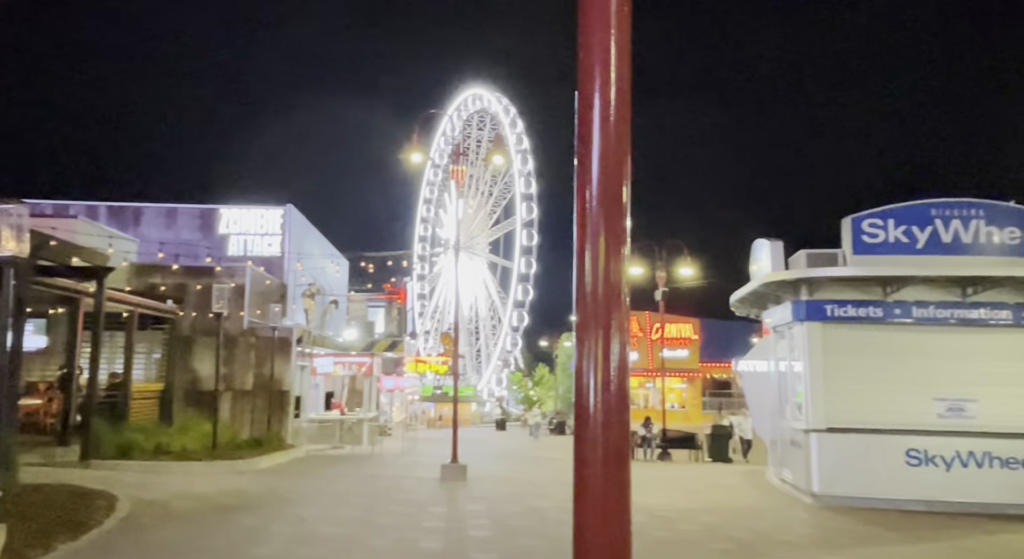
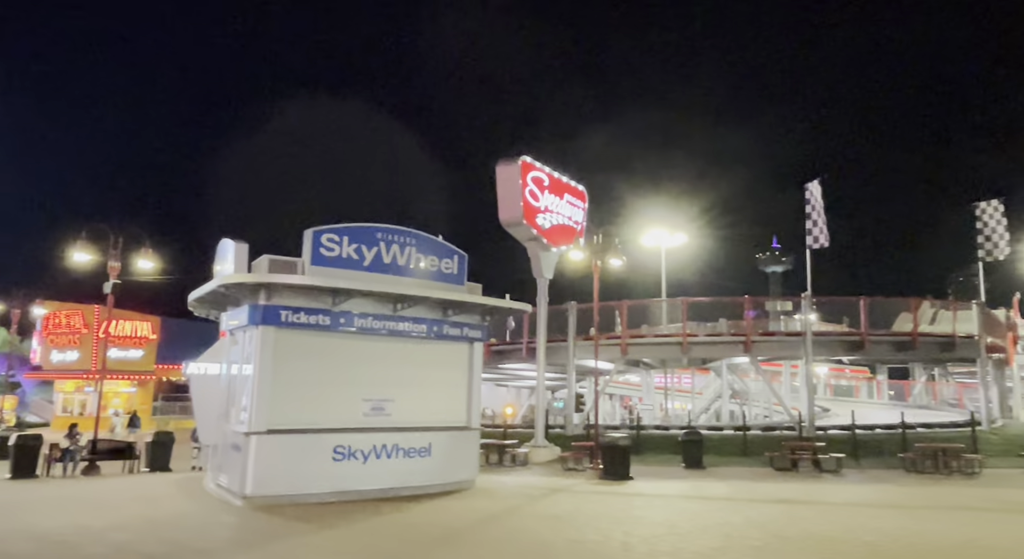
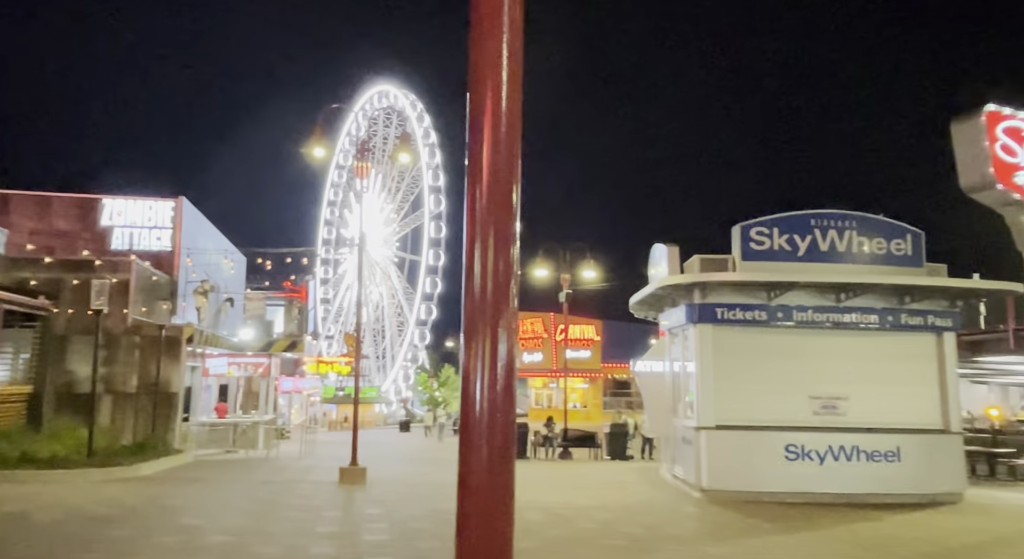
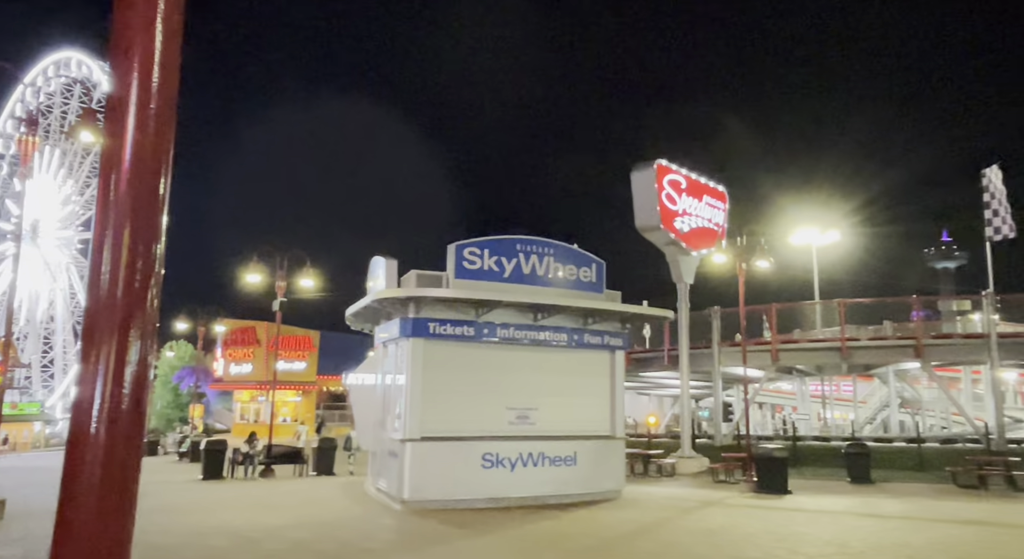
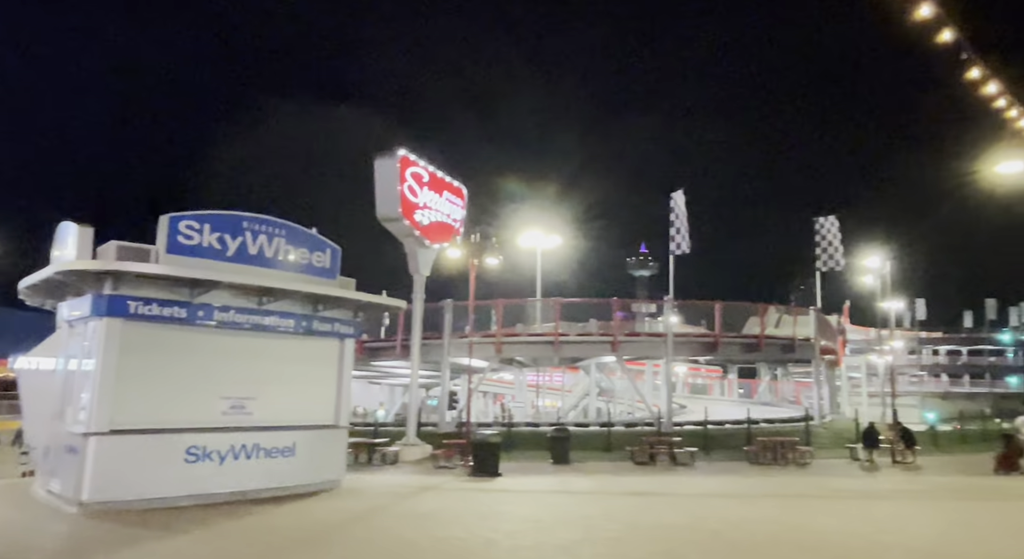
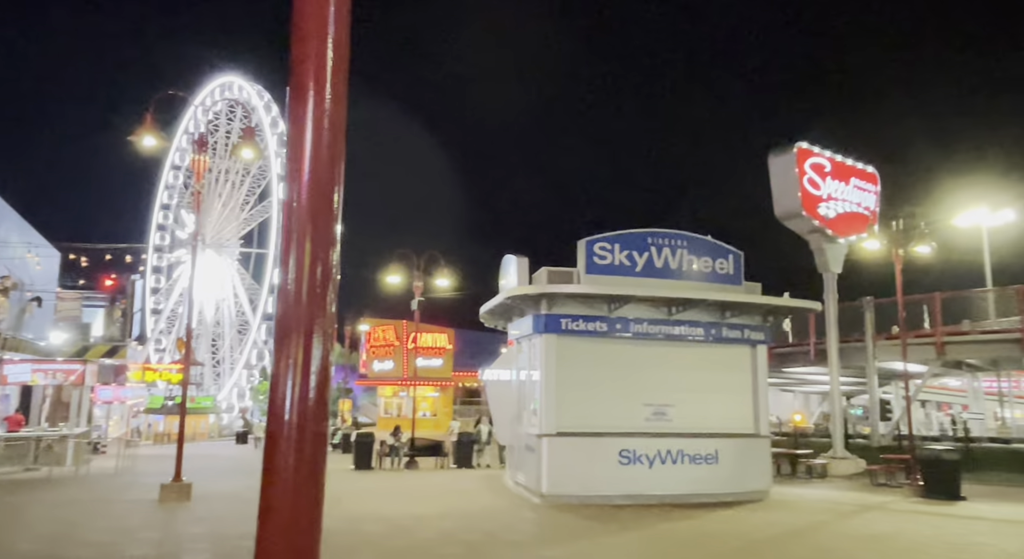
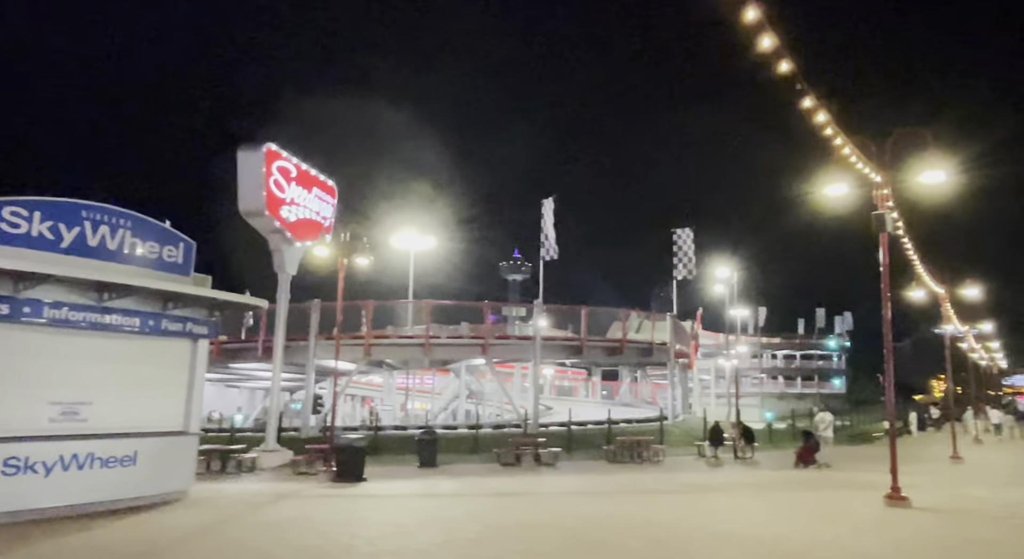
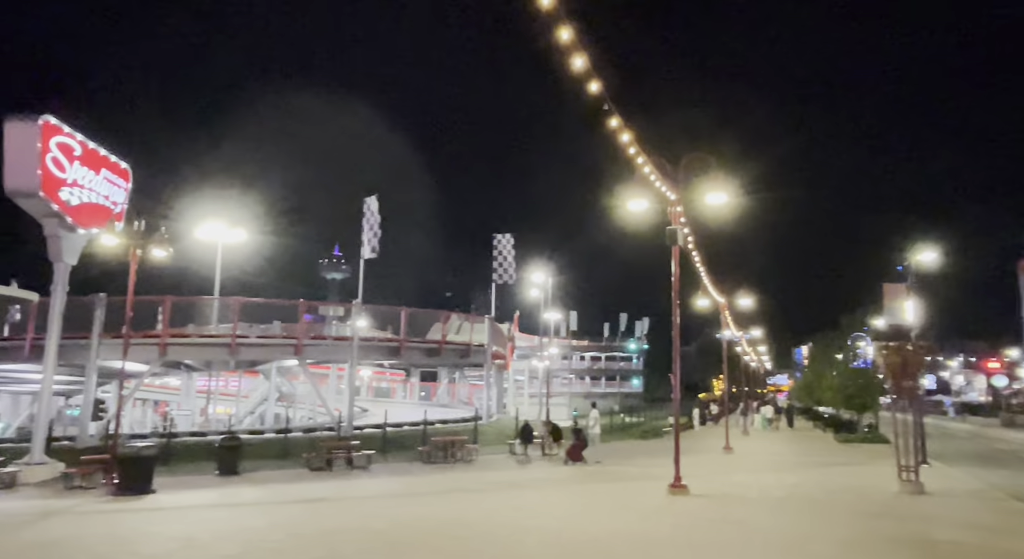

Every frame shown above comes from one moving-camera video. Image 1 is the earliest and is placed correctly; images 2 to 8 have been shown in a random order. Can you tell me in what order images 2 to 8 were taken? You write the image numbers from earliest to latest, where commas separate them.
3, 6, 4, 2, 5, 7, 8
